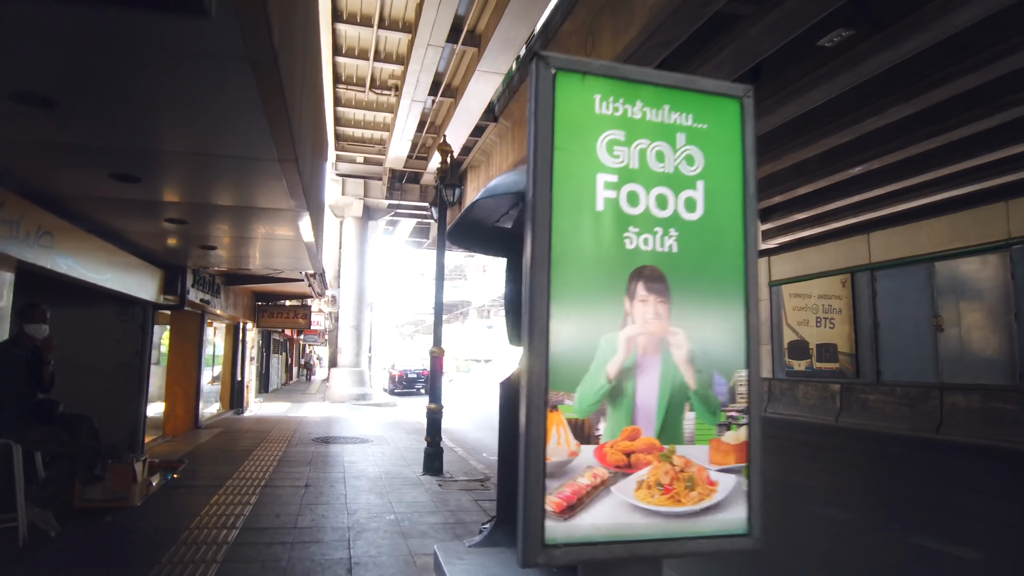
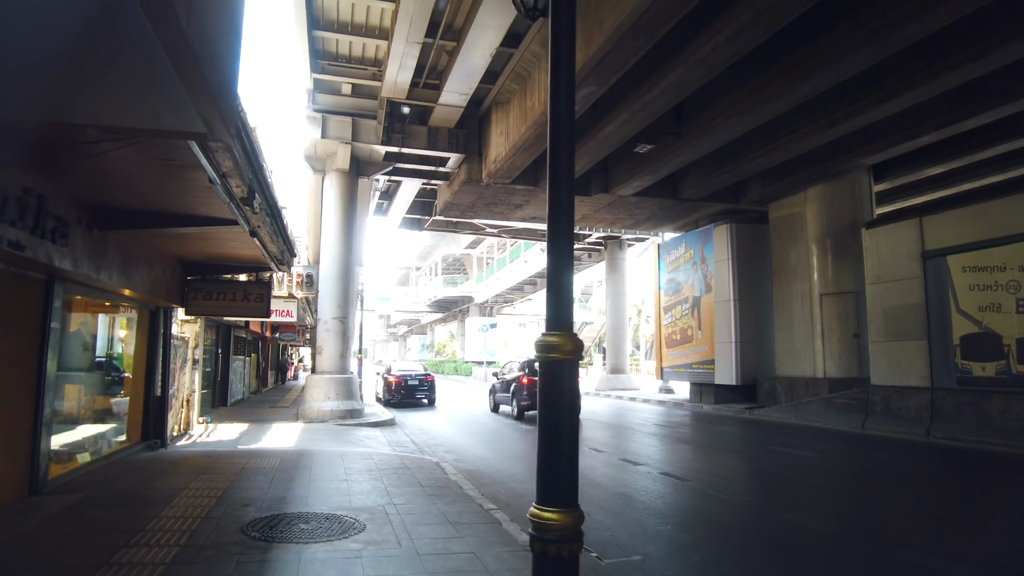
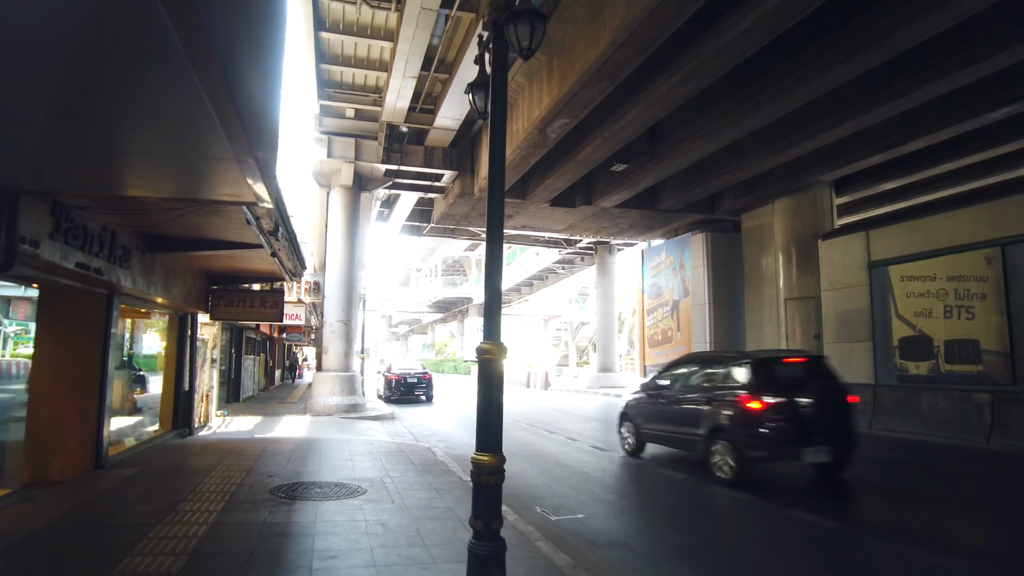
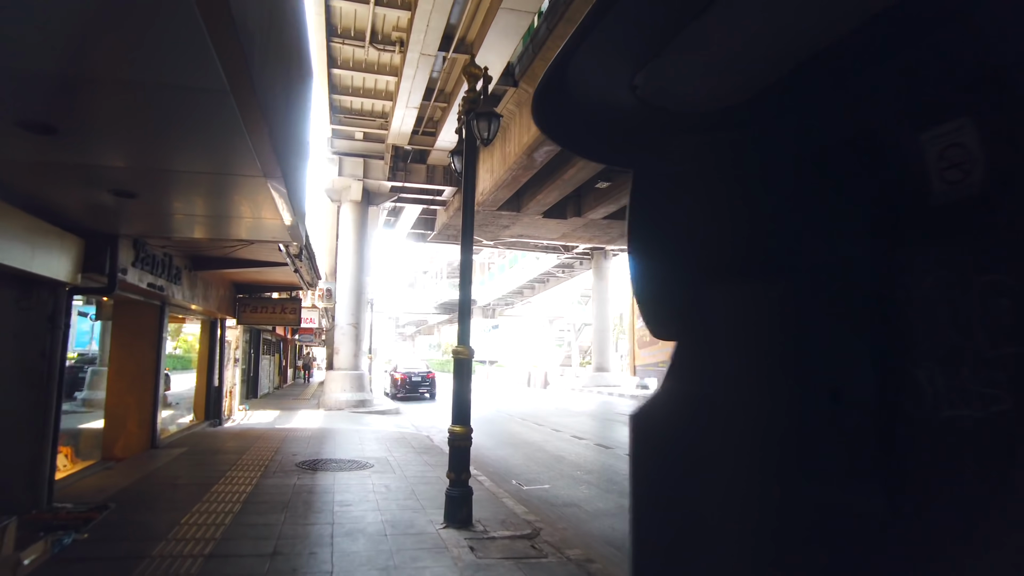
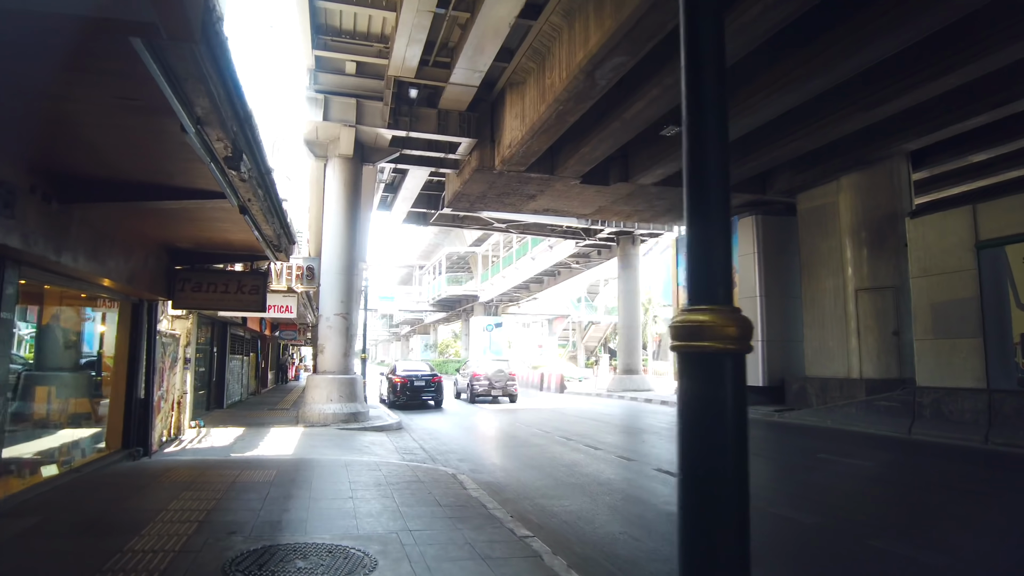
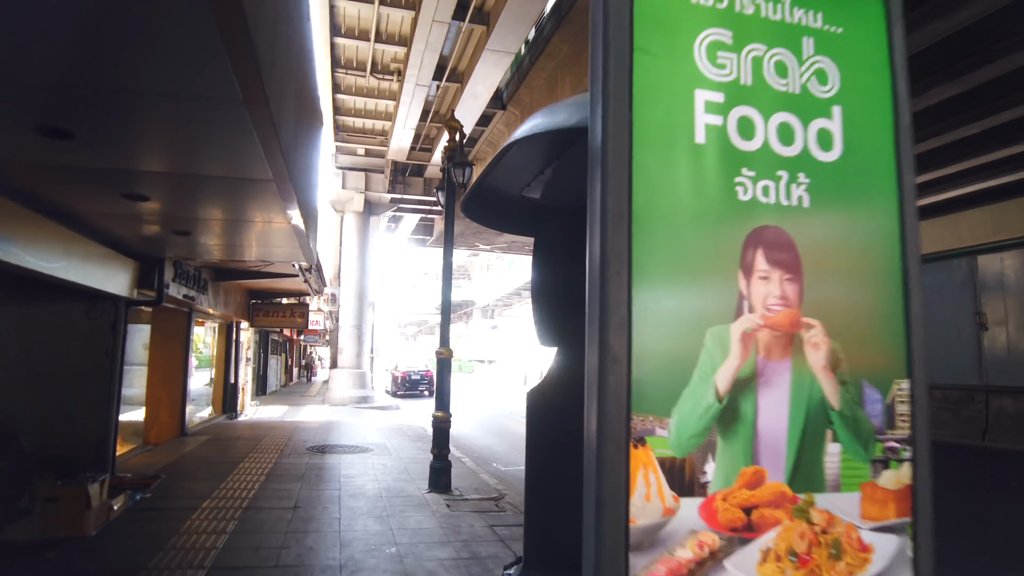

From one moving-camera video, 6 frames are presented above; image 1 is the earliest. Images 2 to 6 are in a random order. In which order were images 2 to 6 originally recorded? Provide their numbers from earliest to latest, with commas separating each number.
6, 4, 3, 2, 5
